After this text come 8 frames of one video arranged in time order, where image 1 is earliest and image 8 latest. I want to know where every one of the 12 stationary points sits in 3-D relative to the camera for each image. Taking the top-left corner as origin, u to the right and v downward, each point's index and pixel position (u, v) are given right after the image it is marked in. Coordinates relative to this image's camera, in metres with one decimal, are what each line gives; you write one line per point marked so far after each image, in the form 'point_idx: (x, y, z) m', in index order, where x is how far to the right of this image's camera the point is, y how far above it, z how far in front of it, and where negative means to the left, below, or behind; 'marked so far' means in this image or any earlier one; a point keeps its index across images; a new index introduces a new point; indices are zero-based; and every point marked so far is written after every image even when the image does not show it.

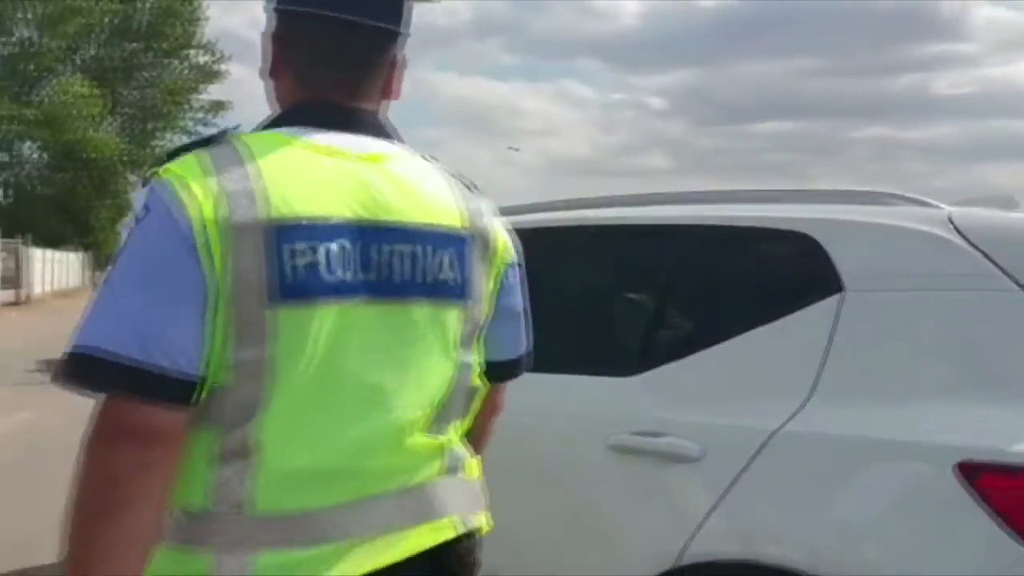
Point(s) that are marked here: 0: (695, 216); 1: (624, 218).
0: (+0.5, +0.2, +3.2) m
1: (+0.3, +0.2, +3.6) m
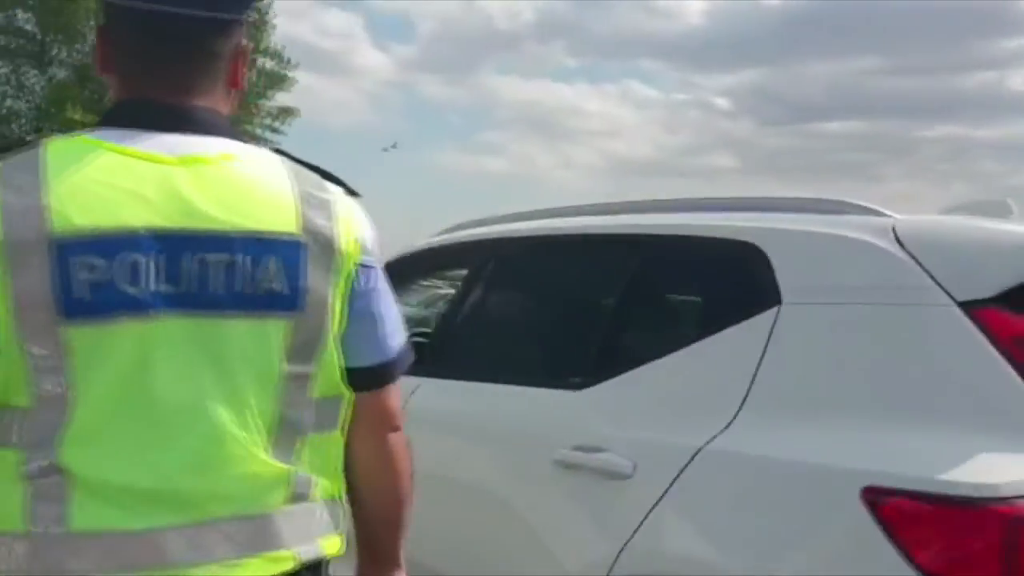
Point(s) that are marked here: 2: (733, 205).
0: (+0.4, +0.2, +3.2) m
1: (+0.3, +0.2, +3.6) m
2: (+0.6, +0.2, +3.2) m
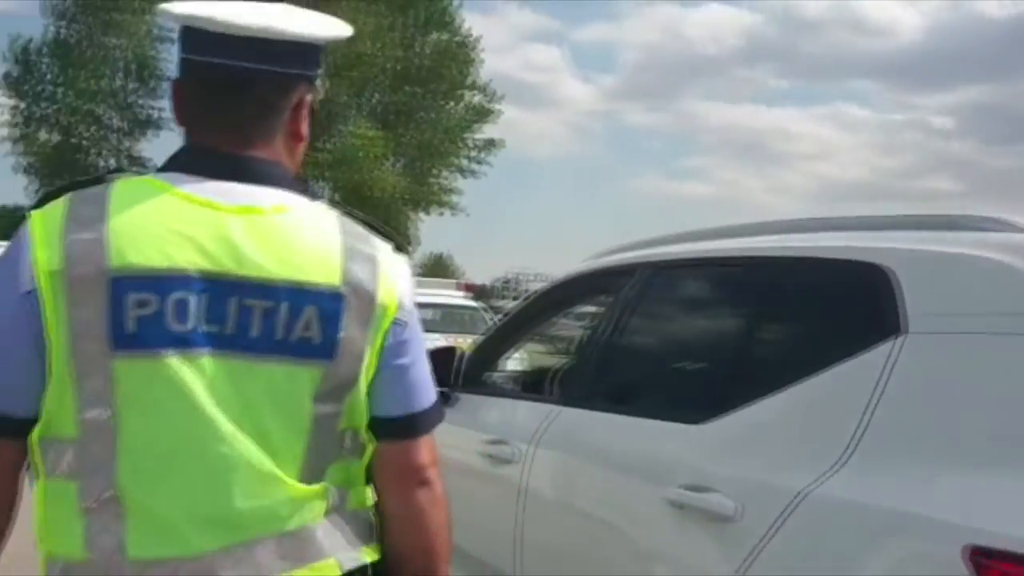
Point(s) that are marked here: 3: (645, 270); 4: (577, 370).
0: (+0.8, +0.1, +3.0) m
1: (+0.8, +0.1, +3.4) m
2: (+1.0, +0.1, +3.0) m
3: (+0.5, +0.1, +3.9) m
4: (+0.2, -0.3, +4.0) m
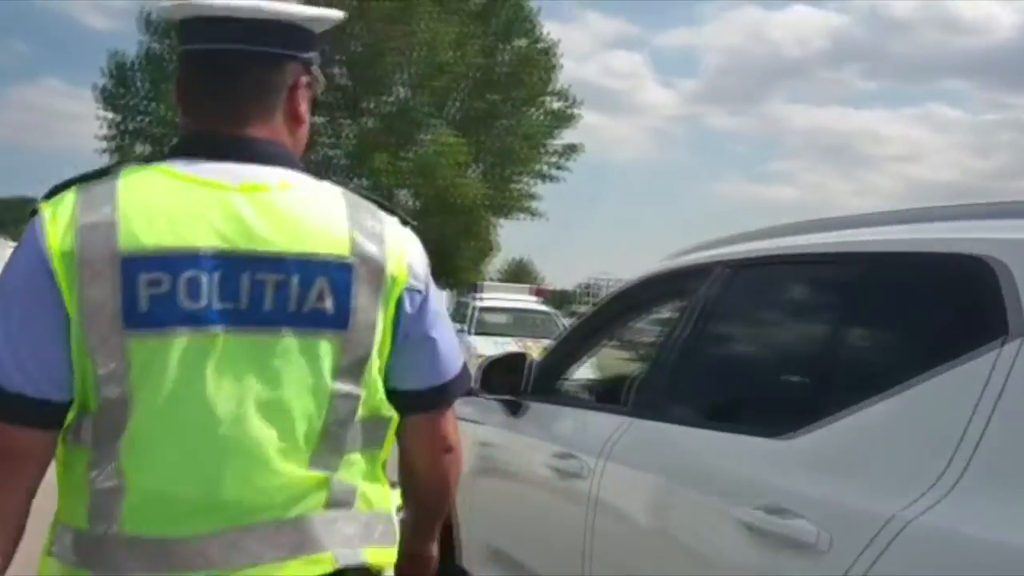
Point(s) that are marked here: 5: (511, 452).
0: (+1.0, +0.1, +2.7) m
1: (+0.9, +0.1, +3.1) m
2: (+1.1, +0.1, +2.7) m
3: (+0.7, +0.1, +3.6) m
4: (+0.4, -0.3, +3.7) m
5: (0.0, -0.6, +4.3) m
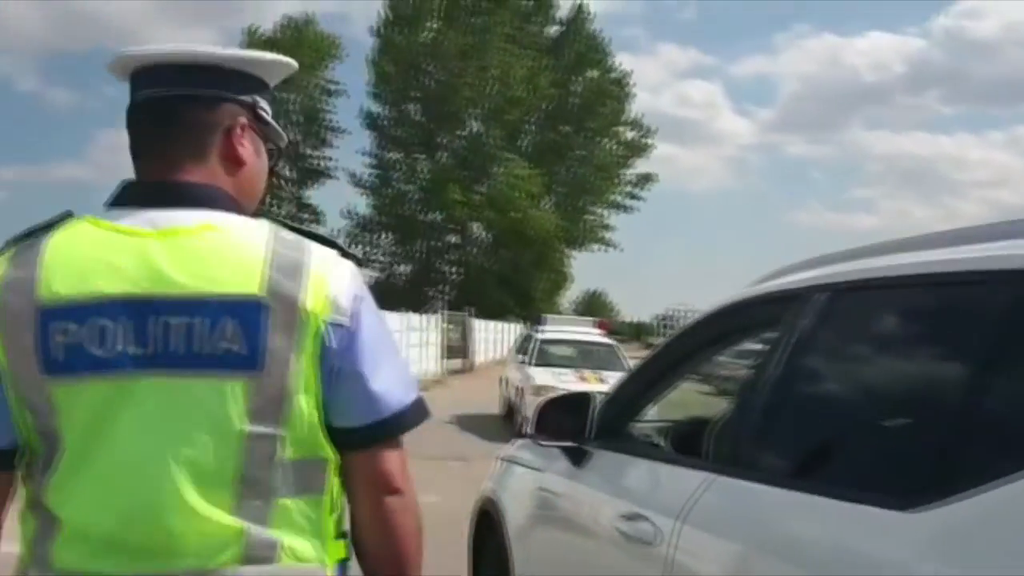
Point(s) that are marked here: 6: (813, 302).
0: (+1.1, 0.0, +2.2) m
1: (+1.1, 0.0, +2.6) m
2: (+1.2, +0.1, +2.1) m
3: (+0.8, 0.0, +3.1) m
4: (+0.6, -0.4, +3.2) m
5: (+0.2, -0.7, +3.8) m
6: (+0.8, 0.0, +3.1) m
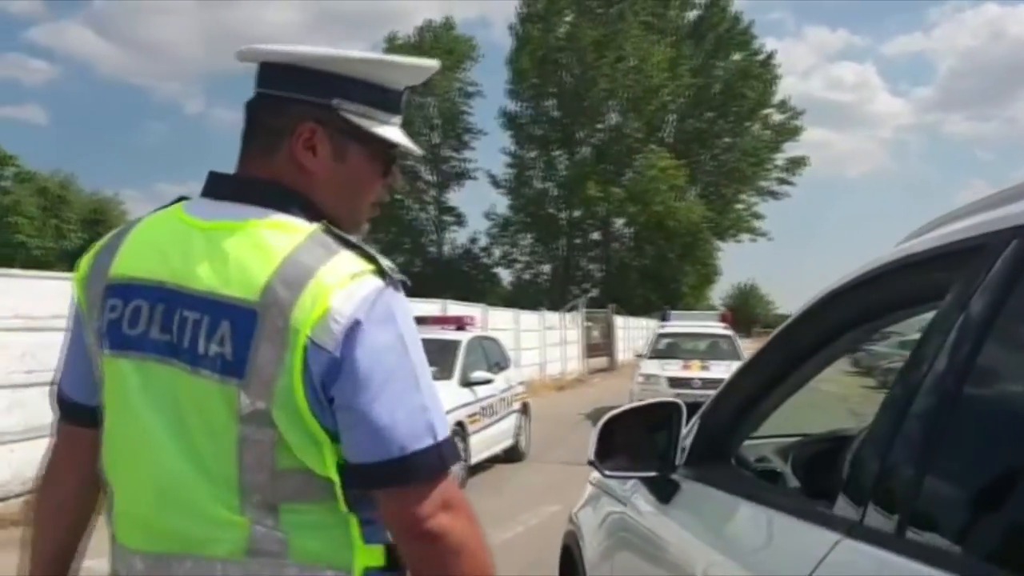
0: (+1.0, +0.1, +1.1) m
1: (+1.1, +0.1, +1.5) m
2: (+1.2, +0.2, +1.1) m
3: (+0.9, +0.1, +2.0) m
4: (+0.7, -0.3, +2.2) m
5: (+0.4, -0.7, +2.8) m
6: (+0.9, +0.1, +2.1) m
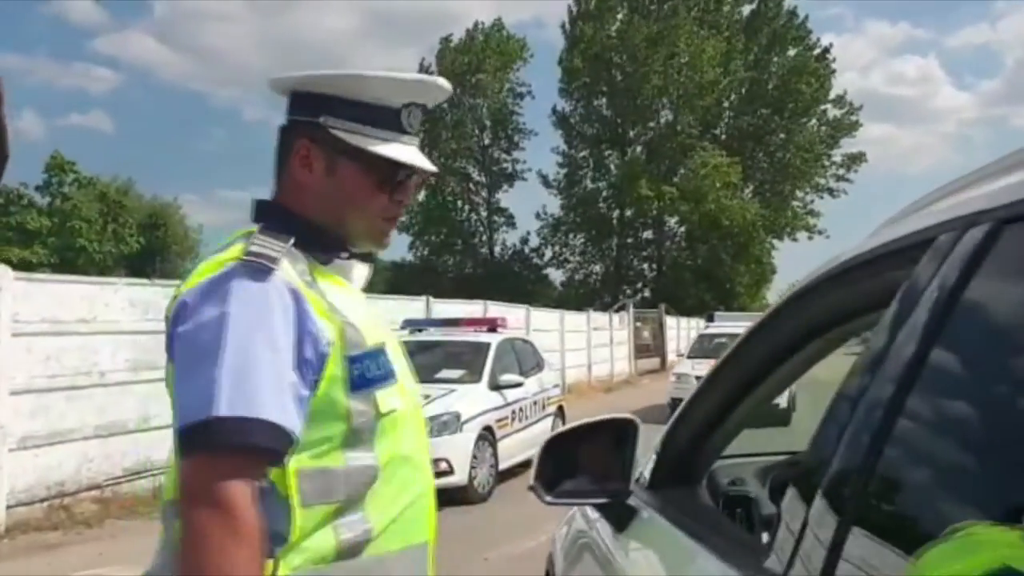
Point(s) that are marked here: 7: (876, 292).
0: (+0.8, +0.1, +0.8) m
1: (+0.9, +0.1, +1.2) m
2: (+0.9, +0.2, +0.7) m
3: (+0.7, +0.1, +1.7) m
4: (+0.5, -0.3, +1.9) m
5: (+0.3, -0.7, +2.5) m
6: (+0.7, +0.1, +1.8) m
7: (+0.6, 0.0, +2.0) m
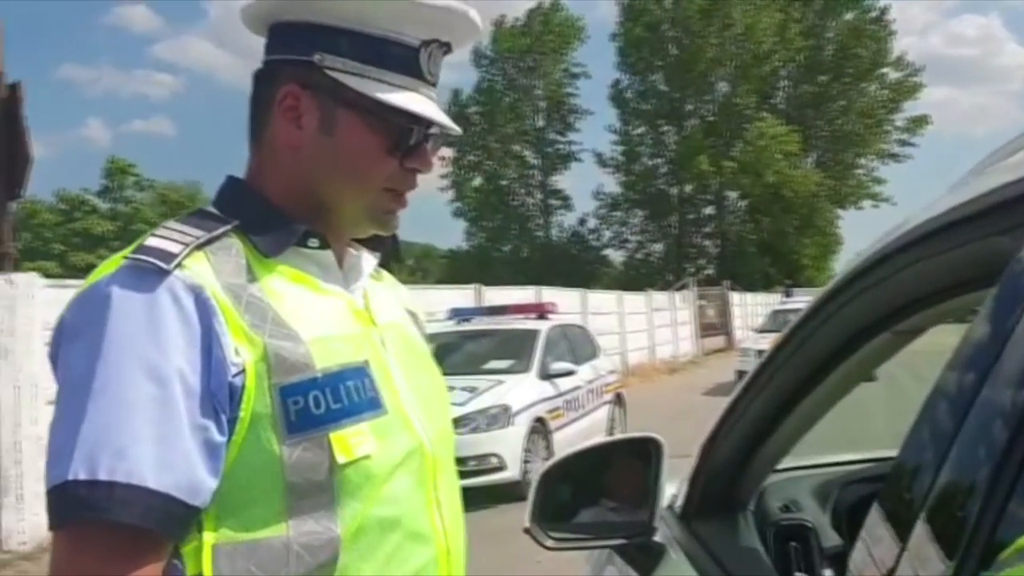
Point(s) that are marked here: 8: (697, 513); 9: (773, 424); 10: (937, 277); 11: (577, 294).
0: (+0.6, +0.1, +0.3) m
1: (+0.8, +0.1, +0.7) m
2: (+0.8, +0.2, +0.2) m
3: (+0.6, +0.1, +1.2) m
4: (+0.5, -0.3, +1.4) m
5: (+0.3, -0.6, +2.0) m
6: (+0.6, +0.1, +1.2) m
7: (+0.6, 0.0, +1.5) m
8: (+0.4, -0.4, +2.1) m
9: (+0.4, -0.3, +2.0) m
10: (+0.6, 0.0, +1.6) m
11: (+1.1, -0.1, +19.0) m
